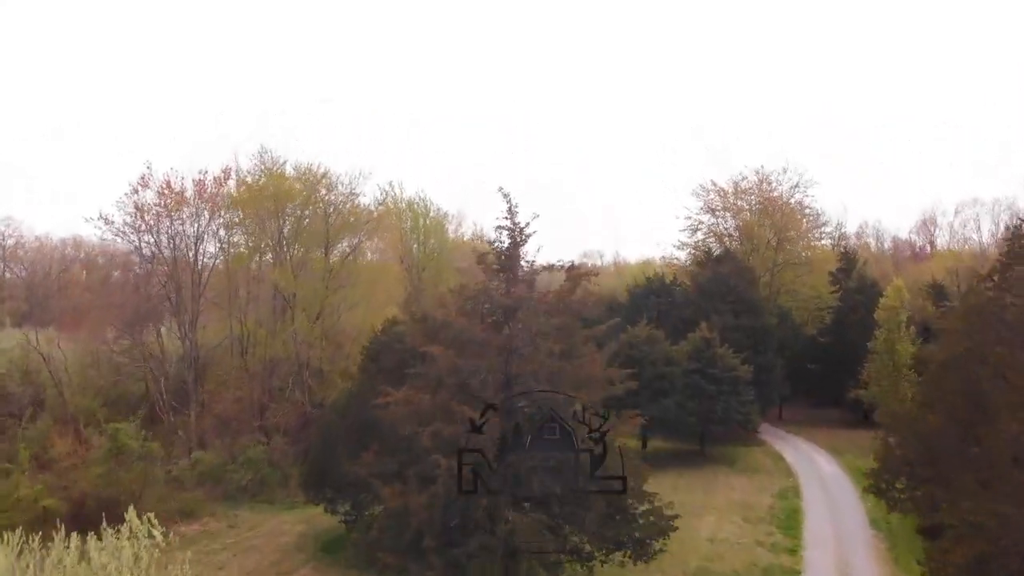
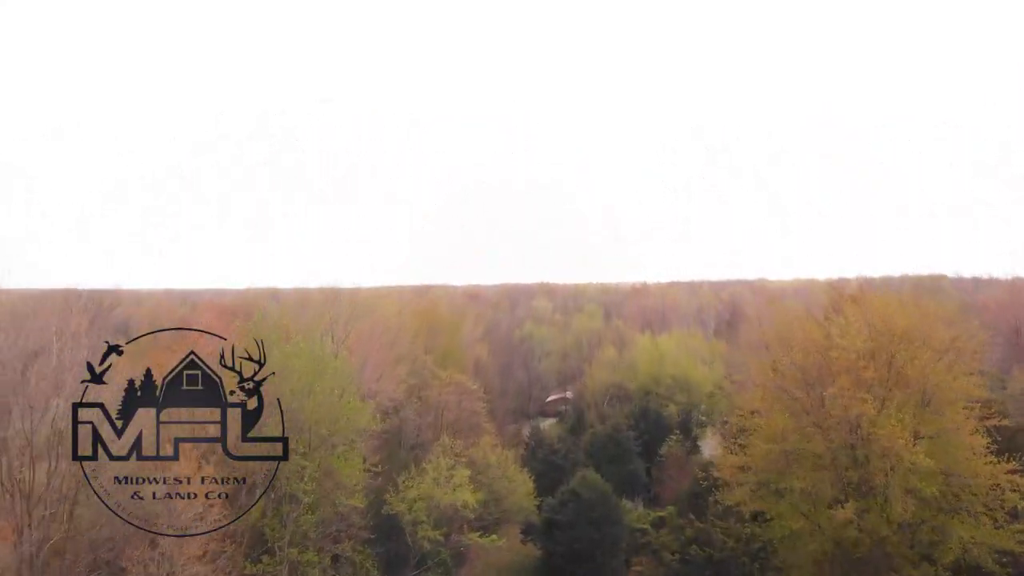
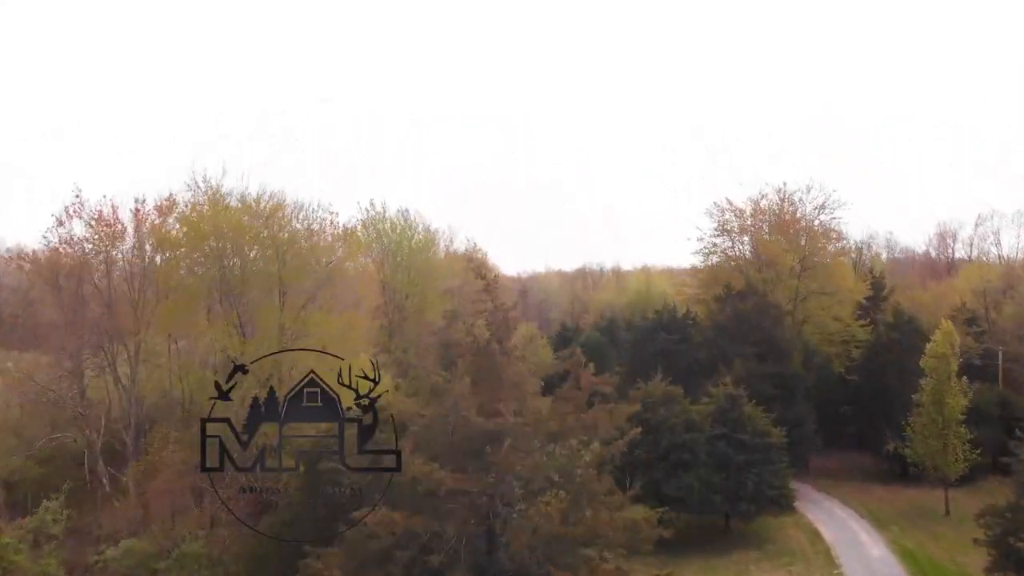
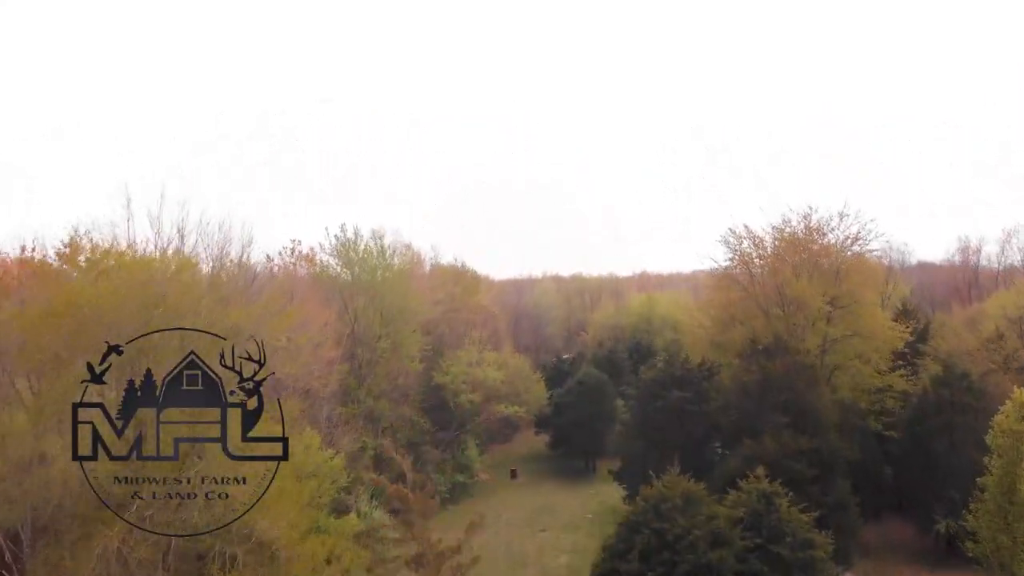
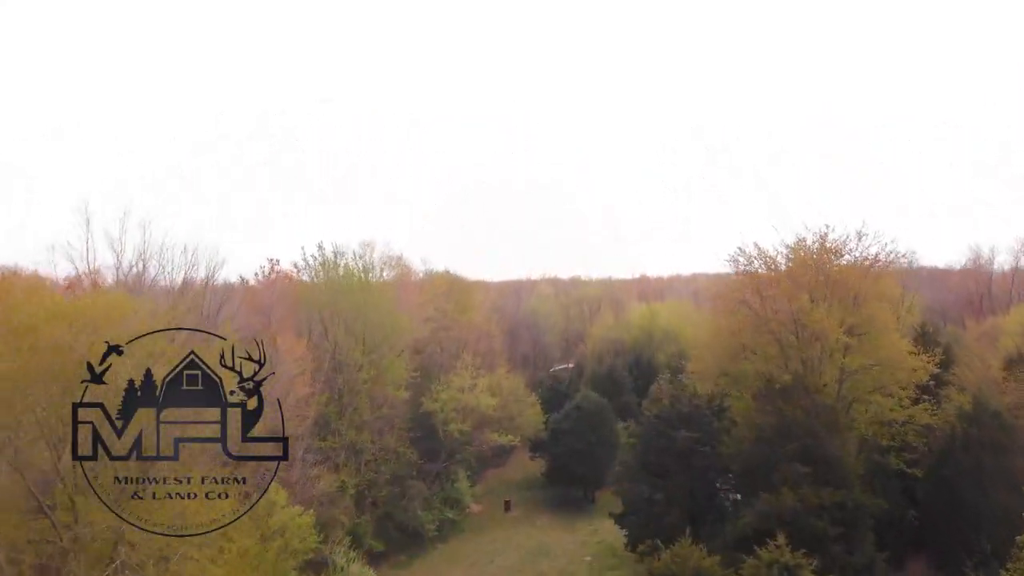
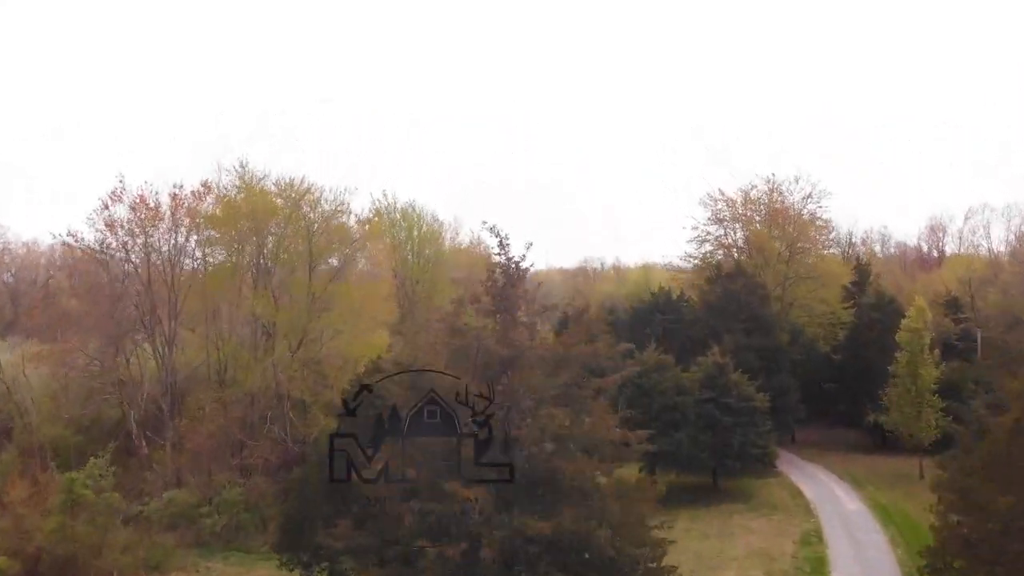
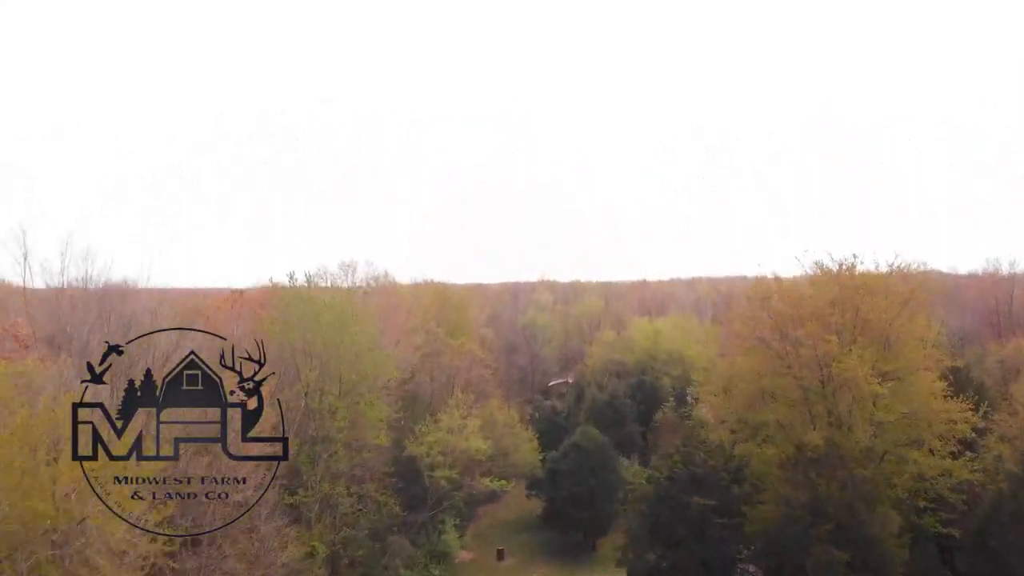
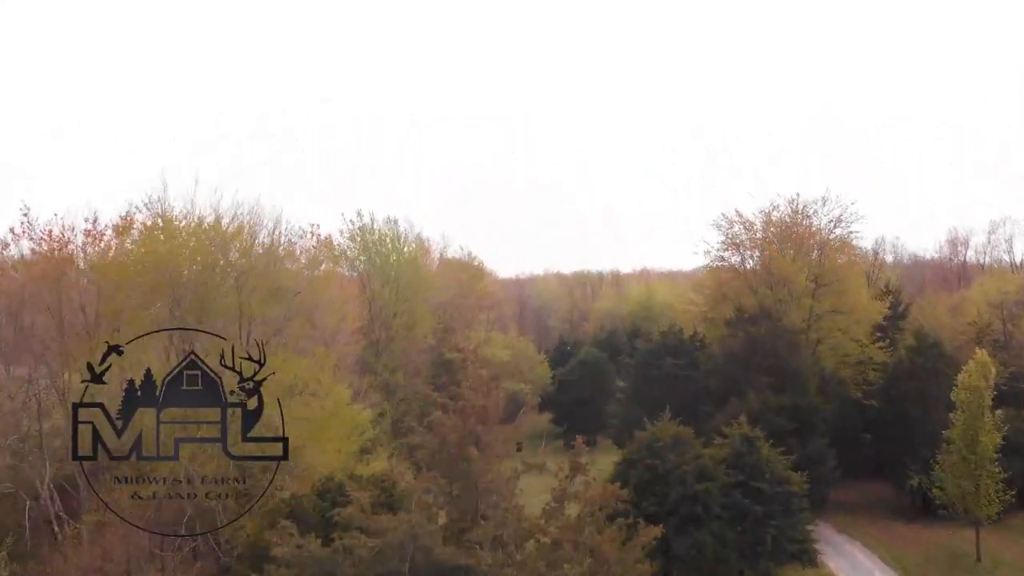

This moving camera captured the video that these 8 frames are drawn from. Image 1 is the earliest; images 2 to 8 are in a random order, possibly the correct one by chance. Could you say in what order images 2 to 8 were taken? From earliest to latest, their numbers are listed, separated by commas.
6, 3, 8, 4, 5, 7, 2
